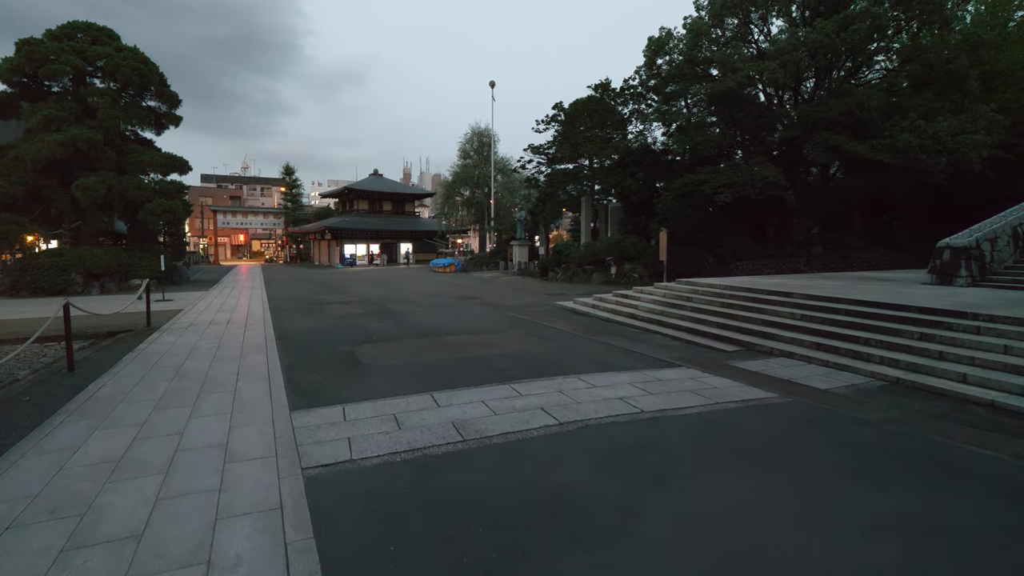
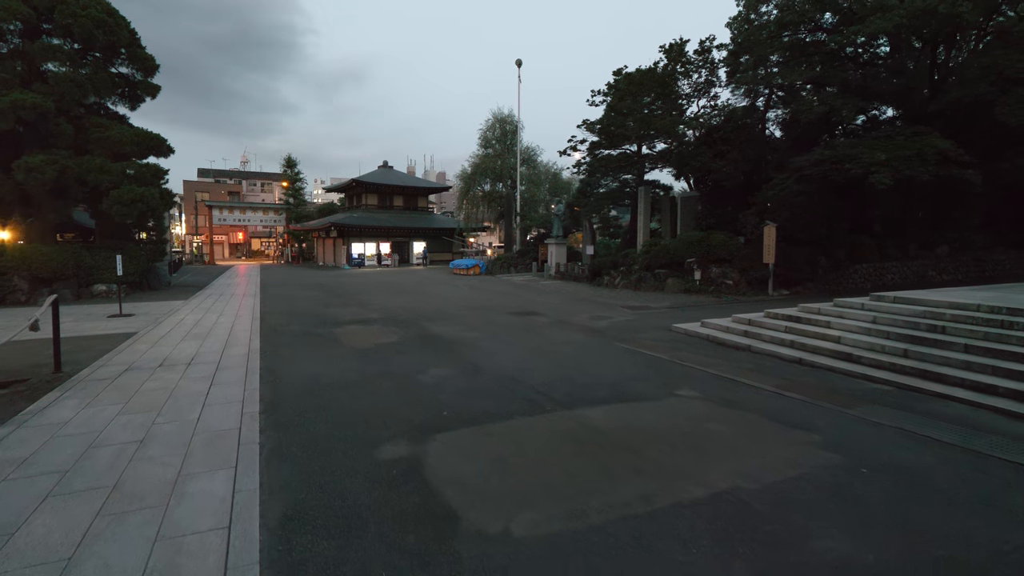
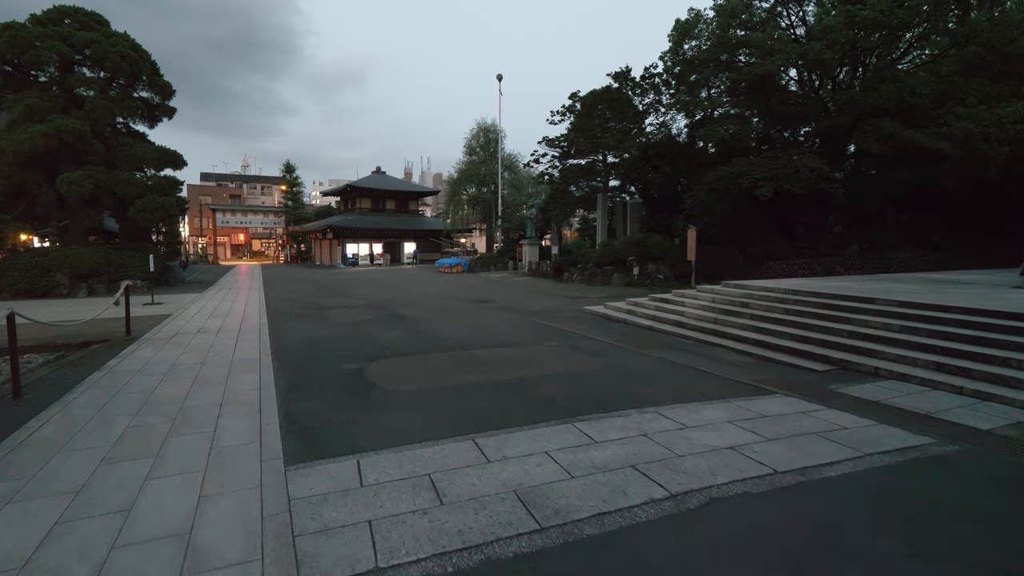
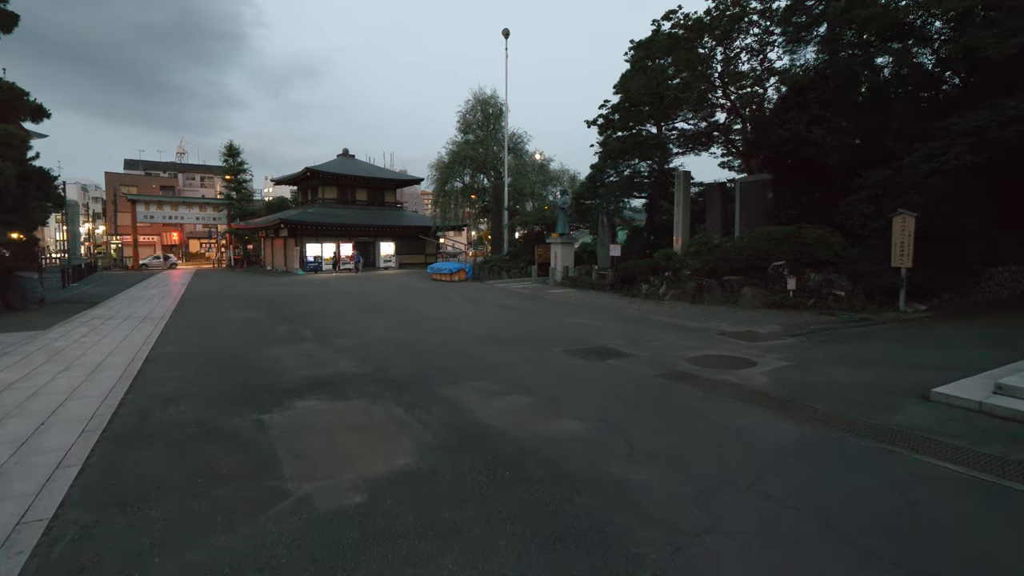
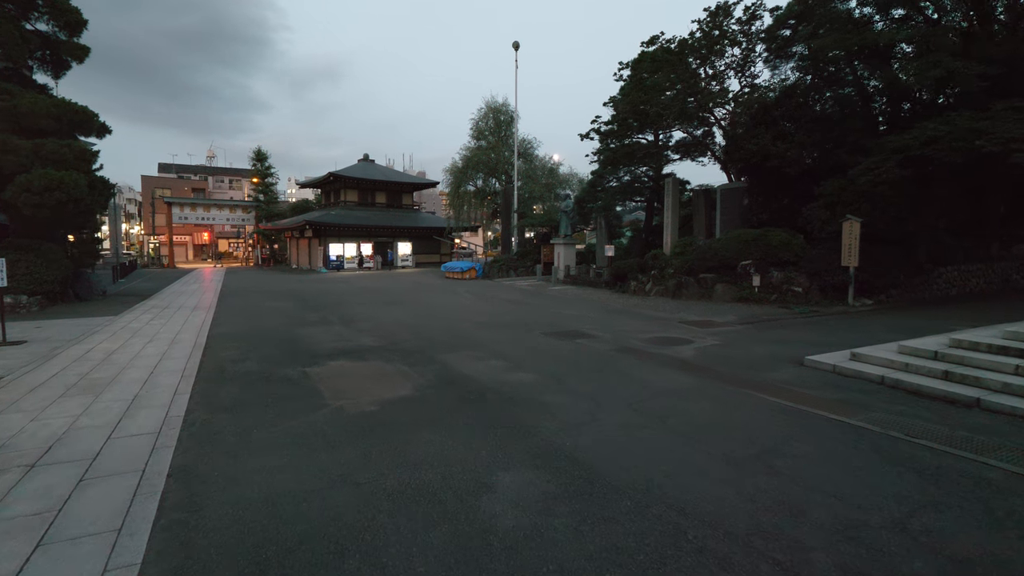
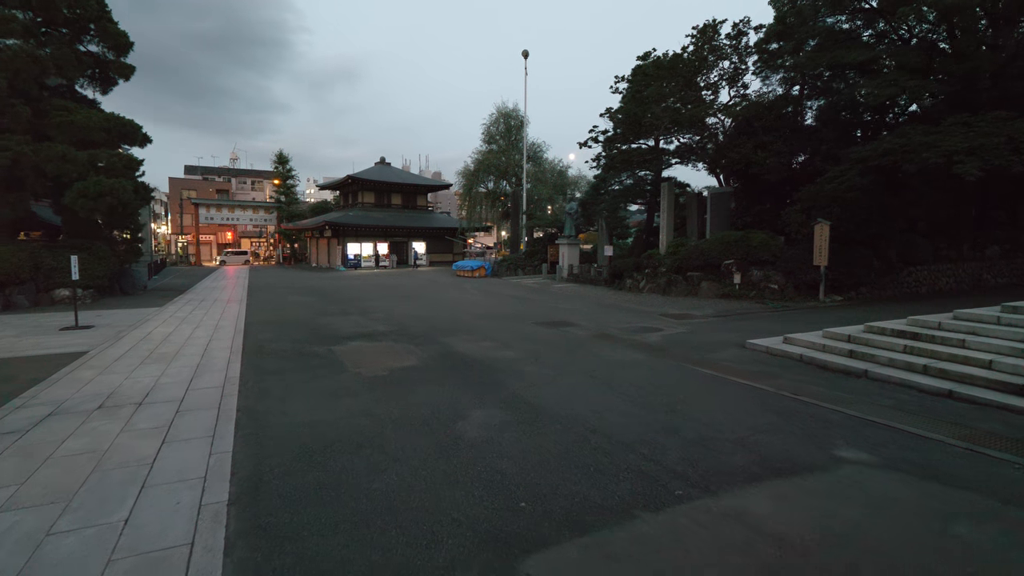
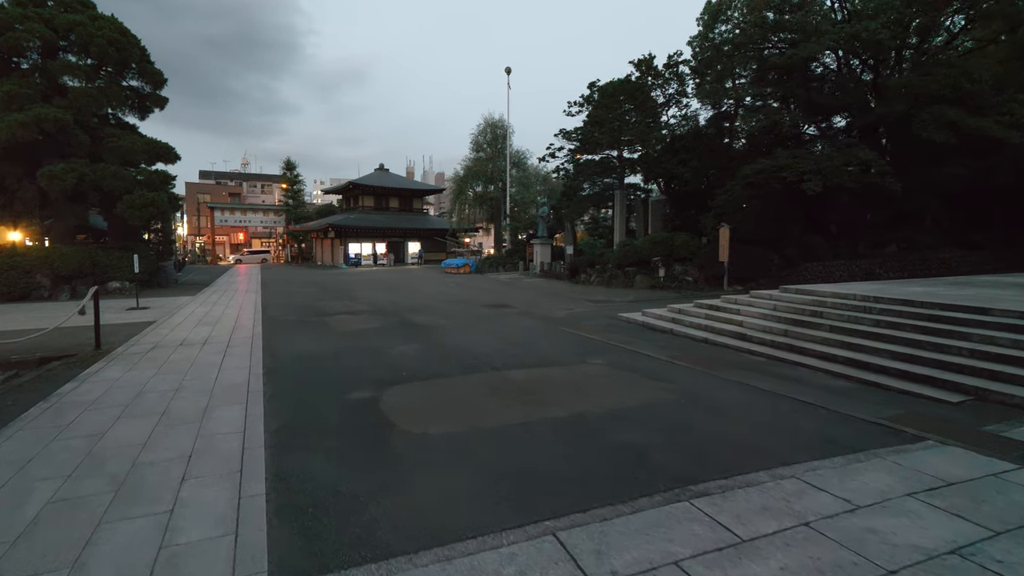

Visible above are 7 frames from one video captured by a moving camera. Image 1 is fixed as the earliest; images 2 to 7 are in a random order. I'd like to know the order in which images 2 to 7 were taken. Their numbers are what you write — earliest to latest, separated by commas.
3, 7, 2, 6, 5, 4
